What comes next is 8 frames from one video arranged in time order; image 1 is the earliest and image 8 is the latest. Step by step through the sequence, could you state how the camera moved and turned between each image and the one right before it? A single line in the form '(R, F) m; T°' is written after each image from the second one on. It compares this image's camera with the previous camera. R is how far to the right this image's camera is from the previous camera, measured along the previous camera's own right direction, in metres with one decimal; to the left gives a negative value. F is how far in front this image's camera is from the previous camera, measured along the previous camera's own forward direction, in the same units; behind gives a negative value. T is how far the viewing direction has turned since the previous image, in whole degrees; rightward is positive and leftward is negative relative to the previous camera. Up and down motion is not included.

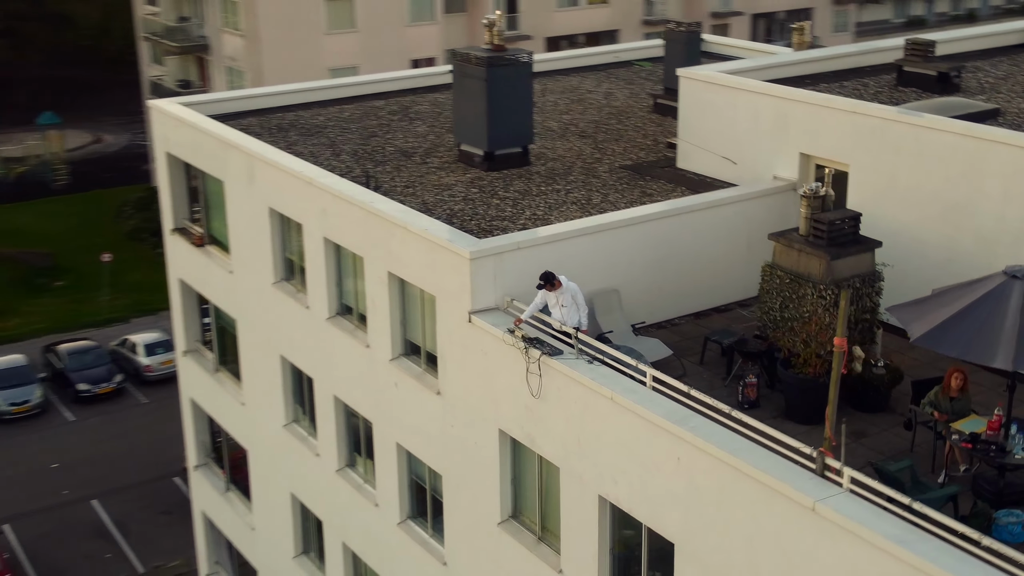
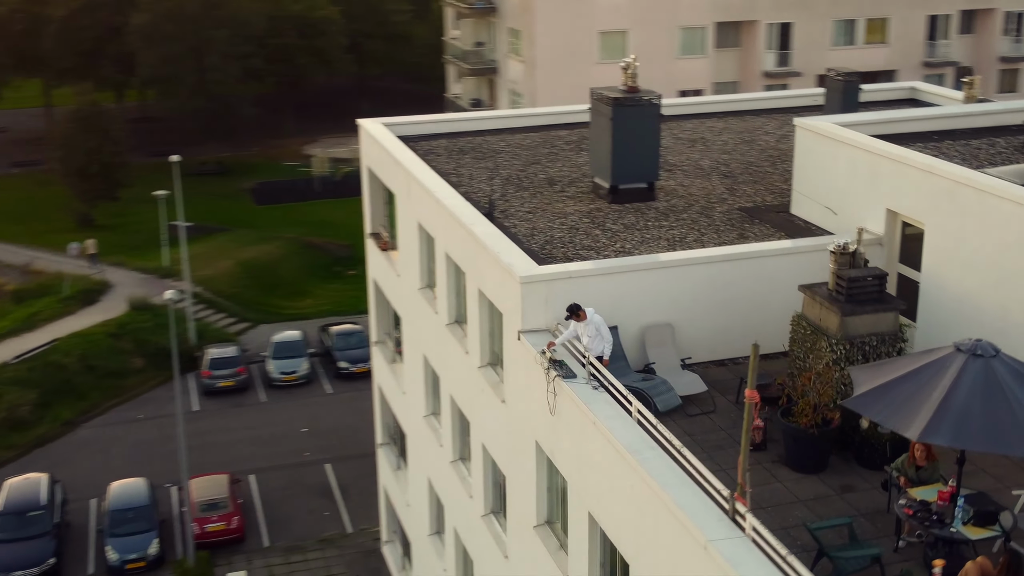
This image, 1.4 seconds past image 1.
(+4.2, -0.6) m; -19°
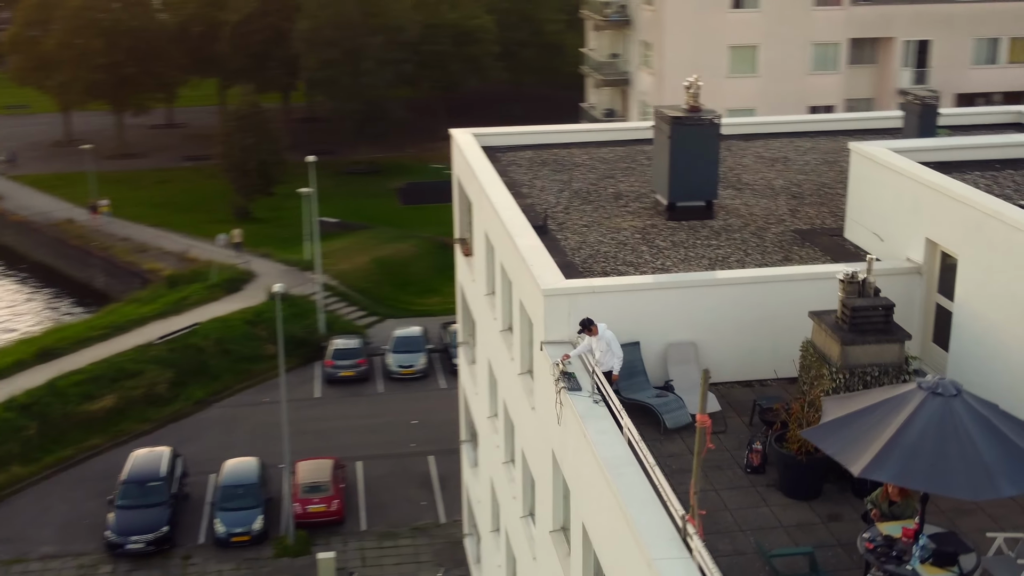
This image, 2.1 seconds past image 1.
(+2.2, -0.4) m; -10°
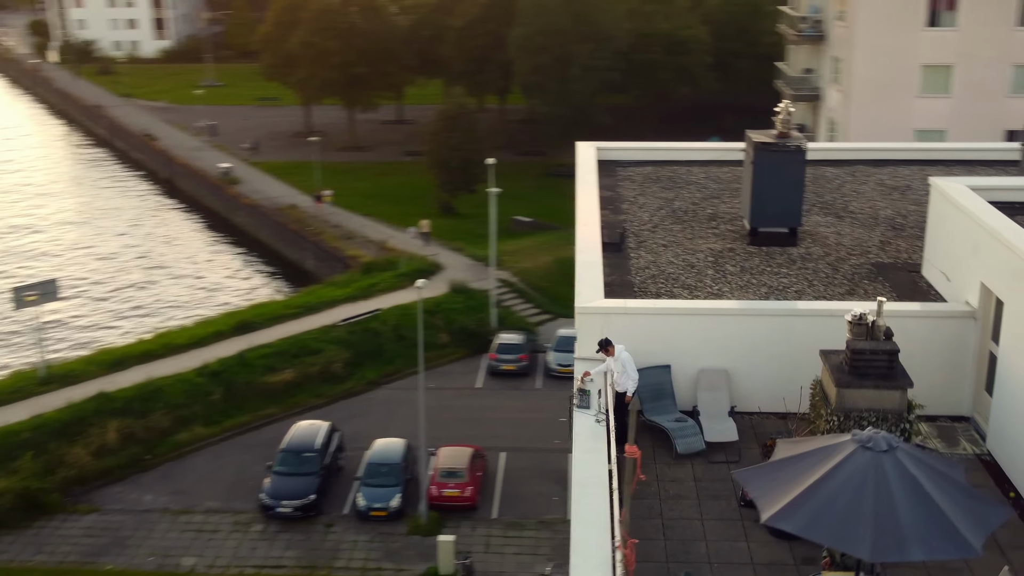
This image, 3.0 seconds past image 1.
(+3.2, -0.4) m; -14°
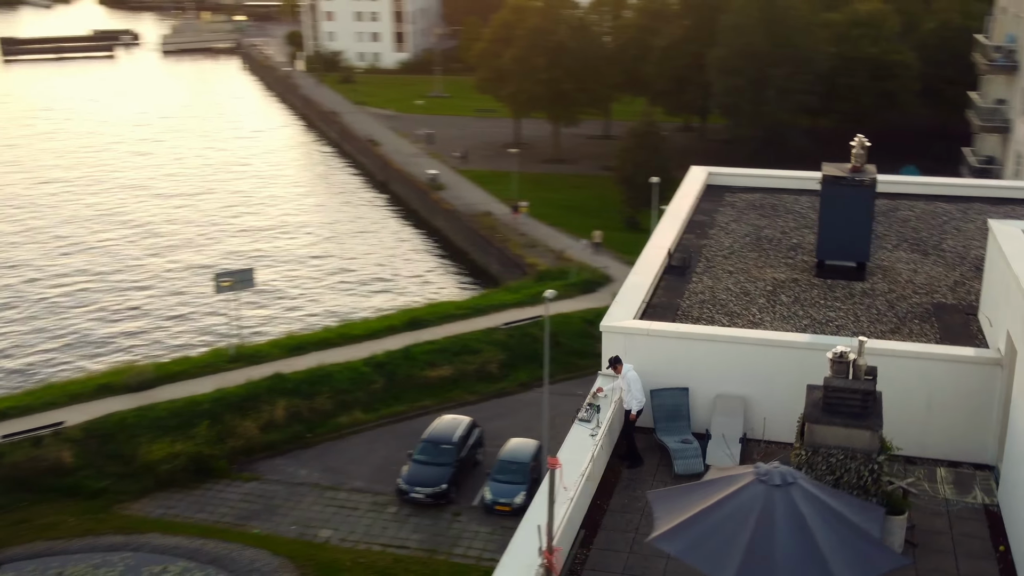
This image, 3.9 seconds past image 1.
(+3.3, -0.7) m; -14°
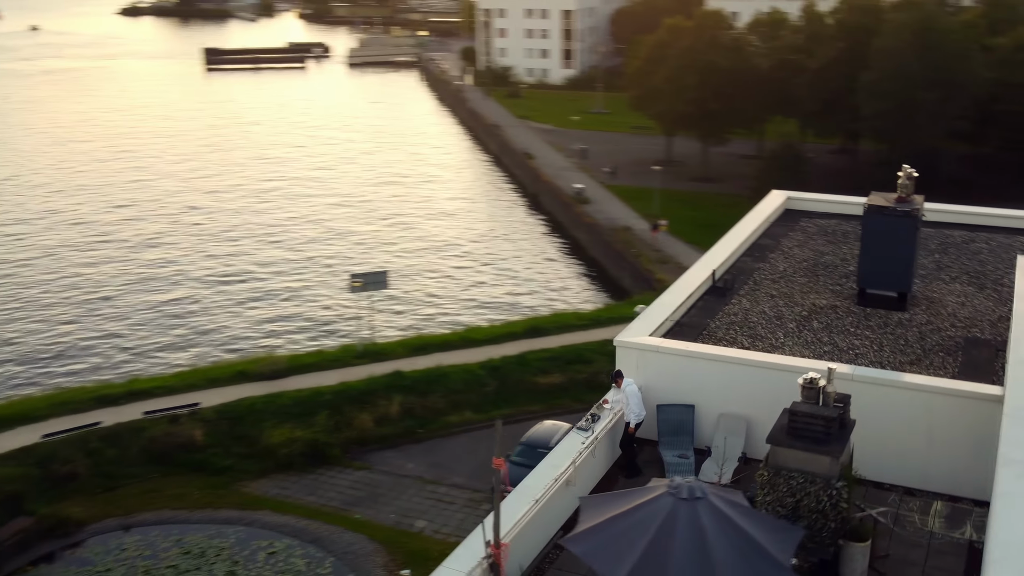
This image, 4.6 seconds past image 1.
(+2.7, -0.7) m; -10°
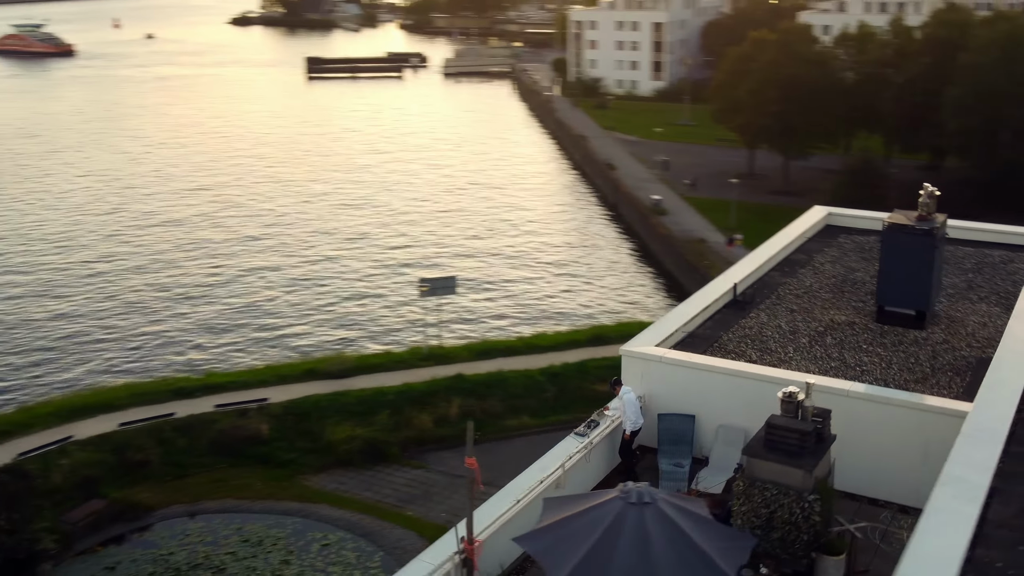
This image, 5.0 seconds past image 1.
(+1.6, -0.5) m; -6°
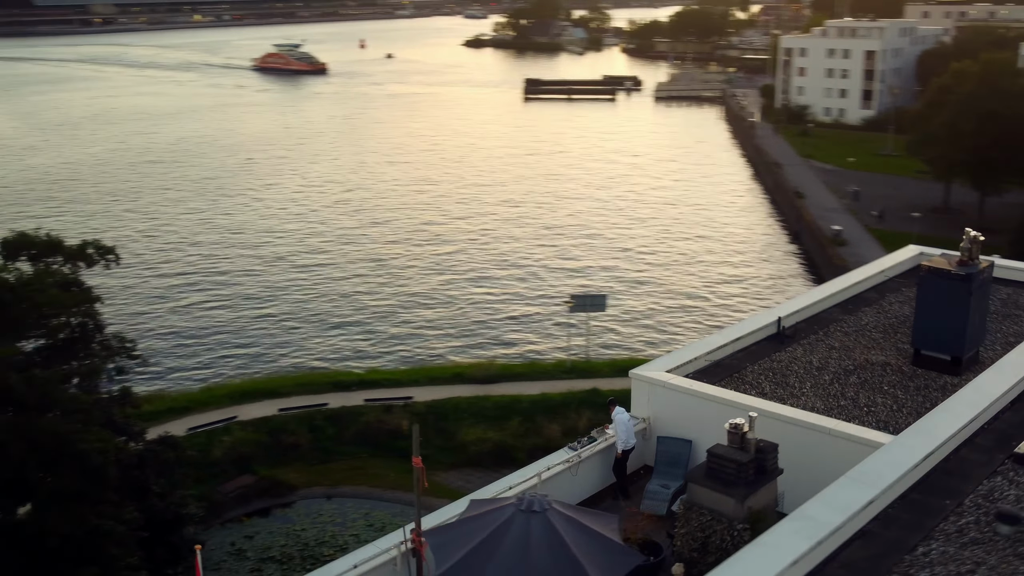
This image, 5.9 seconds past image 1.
(+3.9, -0.8) m; -14°
